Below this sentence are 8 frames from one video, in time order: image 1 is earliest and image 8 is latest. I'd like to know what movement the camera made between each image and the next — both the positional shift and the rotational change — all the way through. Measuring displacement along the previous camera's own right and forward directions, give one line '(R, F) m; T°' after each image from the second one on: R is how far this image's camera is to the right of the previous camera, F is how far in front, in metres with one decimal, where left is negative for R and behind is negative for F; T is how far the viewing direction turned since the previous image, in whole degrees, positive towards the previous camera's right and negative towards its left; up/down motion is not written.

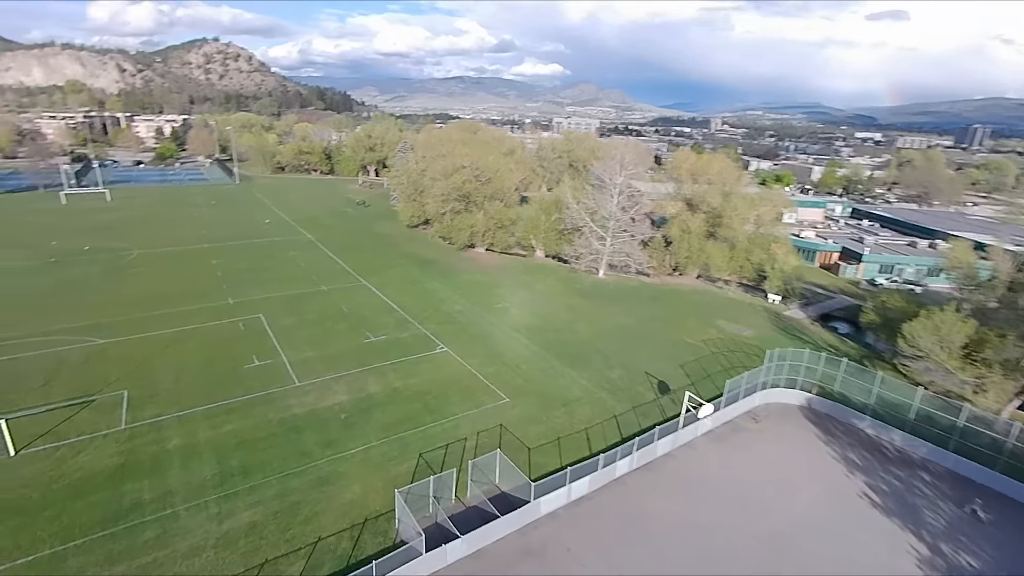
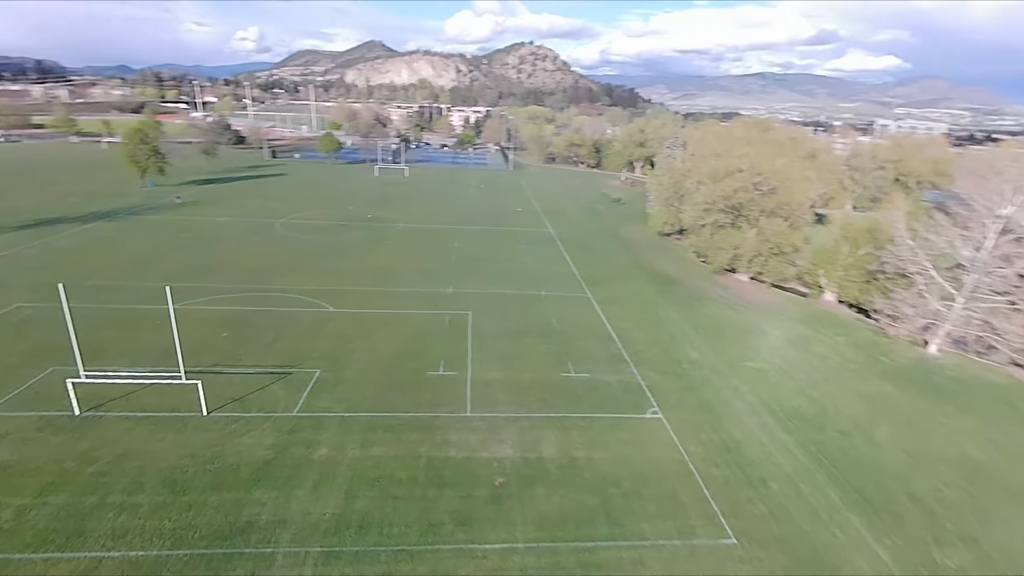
(-0.3, +6.7) m; -27°
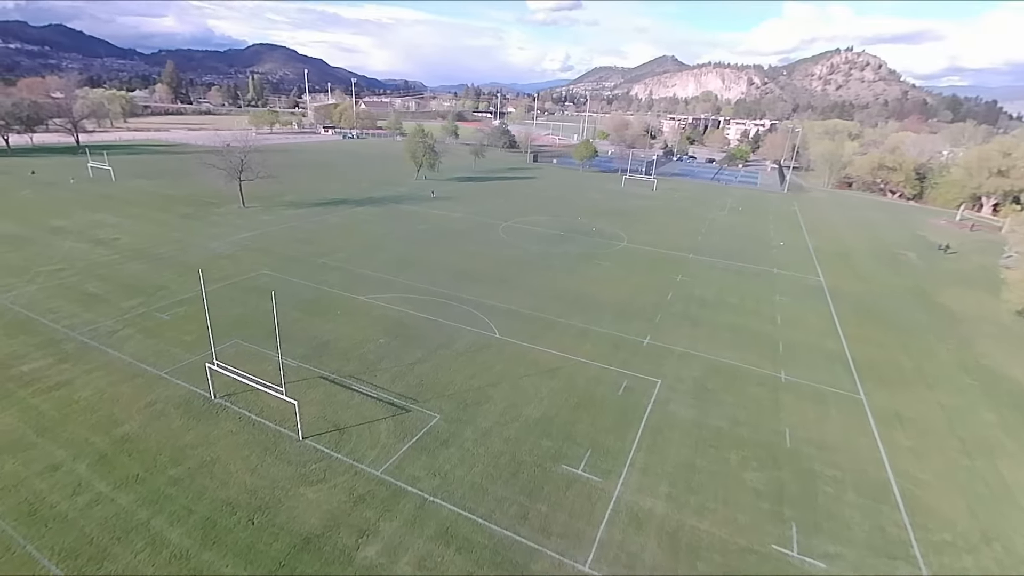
(+1.2, +7.3) m; -27°
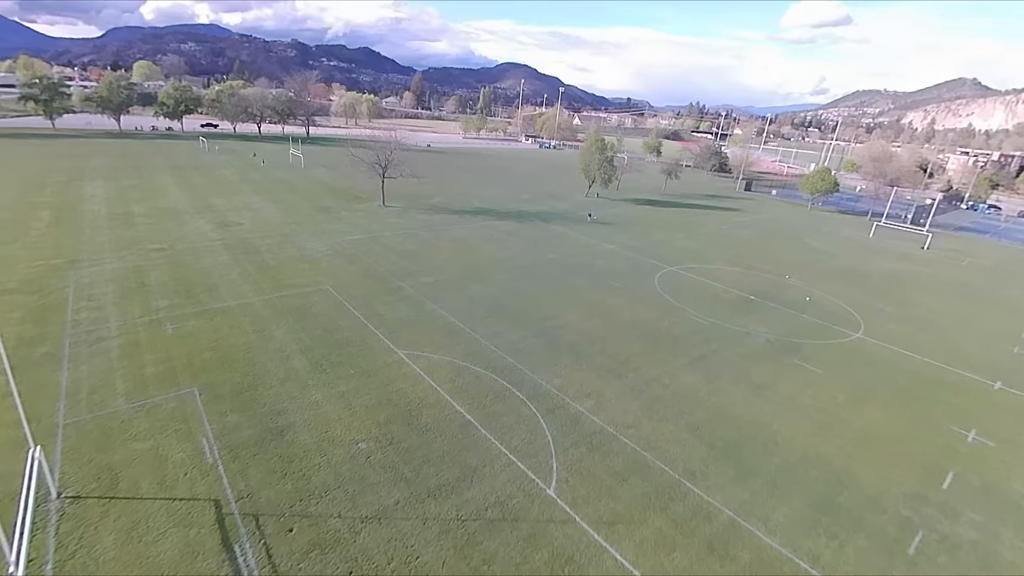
(+2.2, +11.3) m; -21°
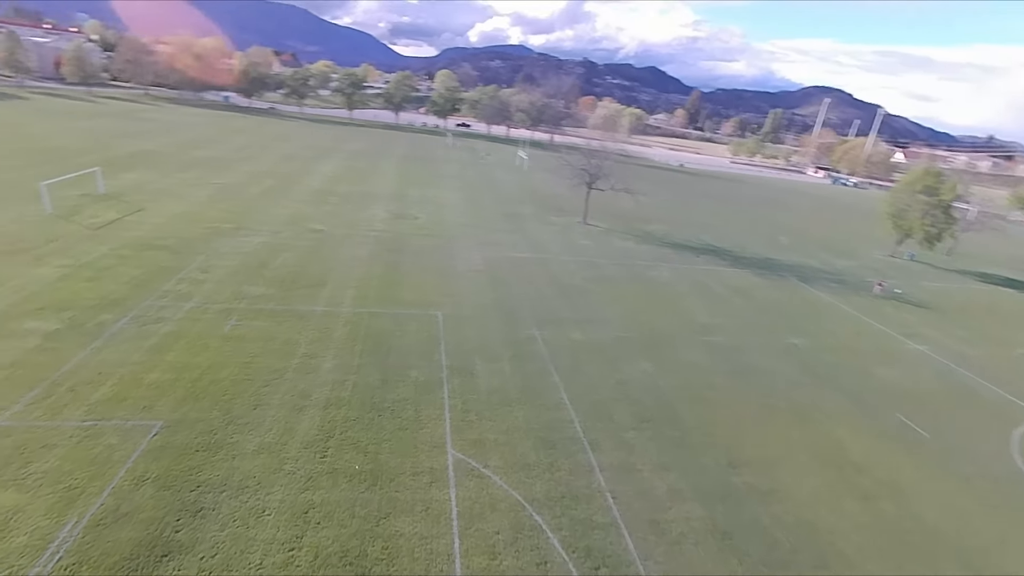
(+1.4, +8.9) m; -27°
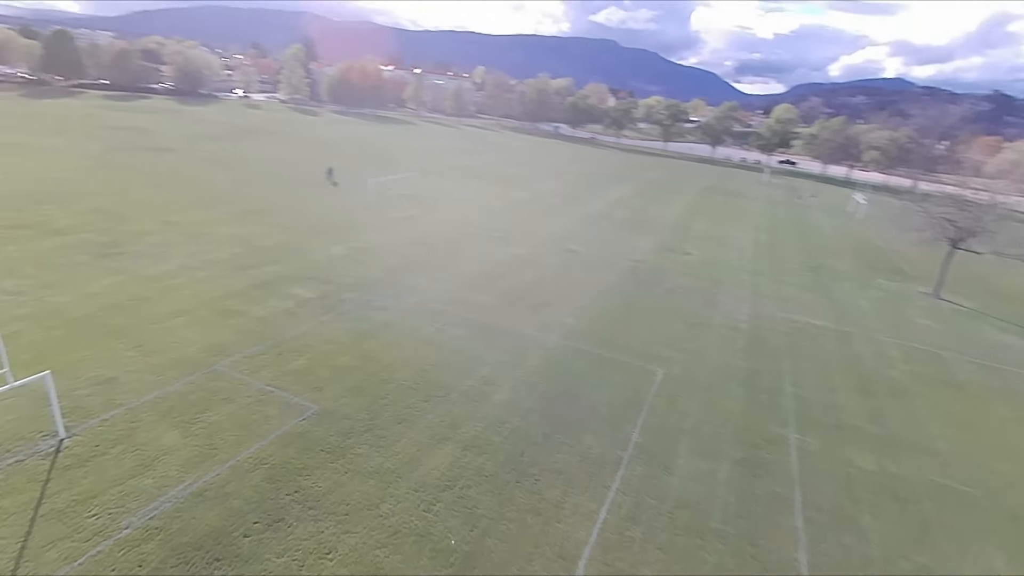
(+1.2, +3.8) m; -32°
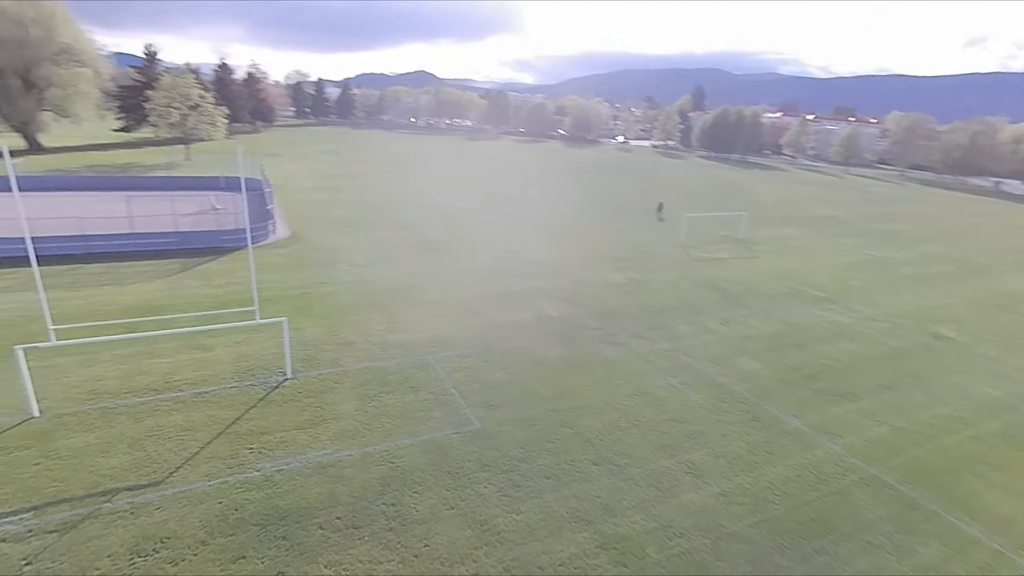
(+1.9, +3.1) m; -37°
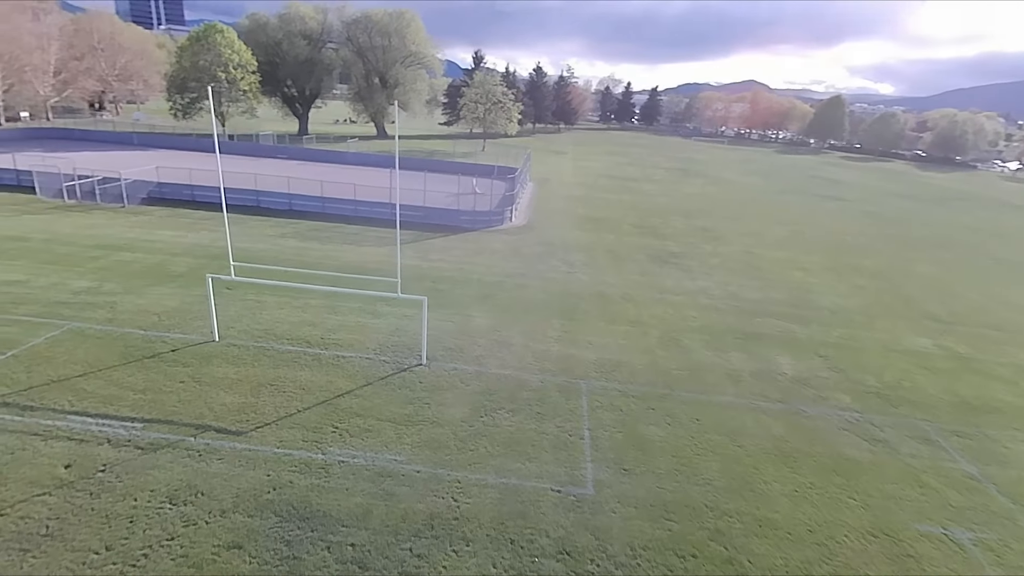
(+1.6, +2.9) m; -30°
